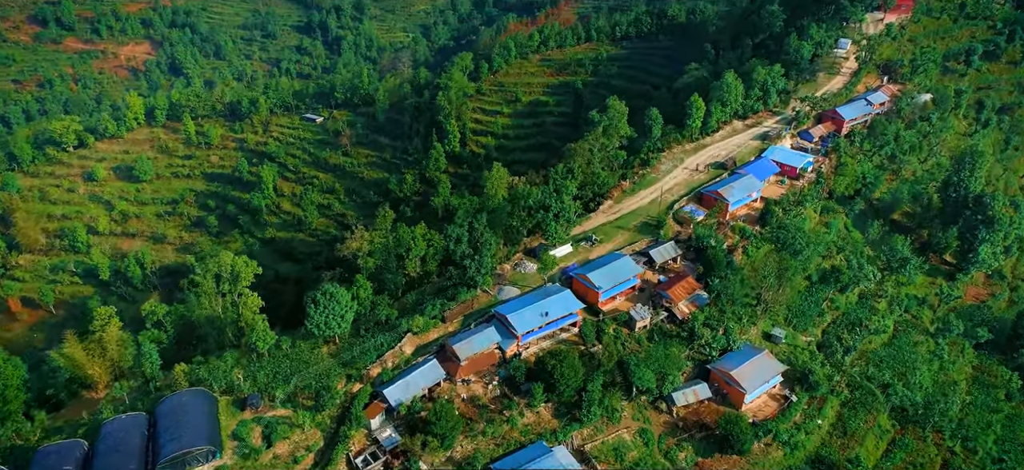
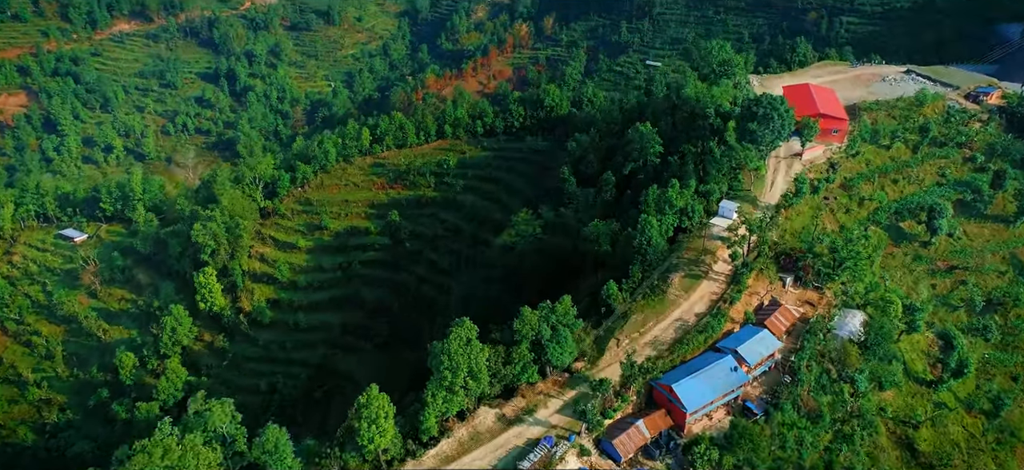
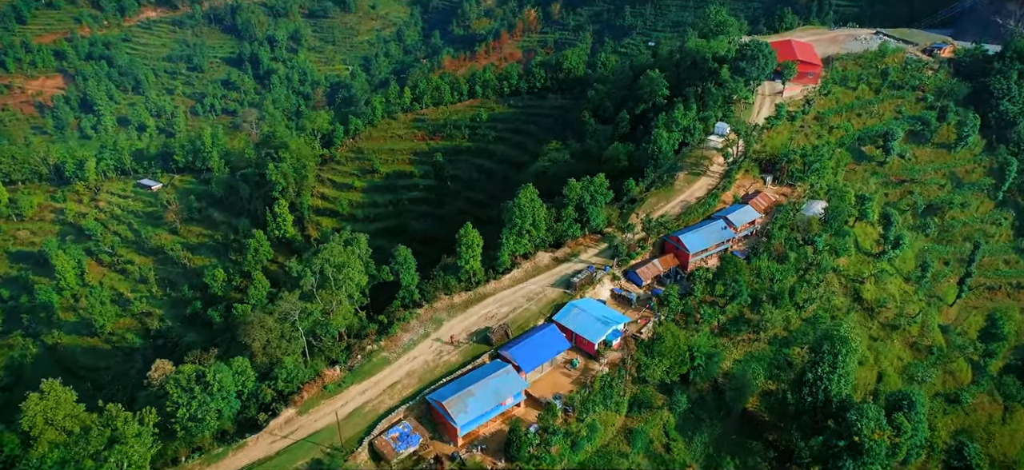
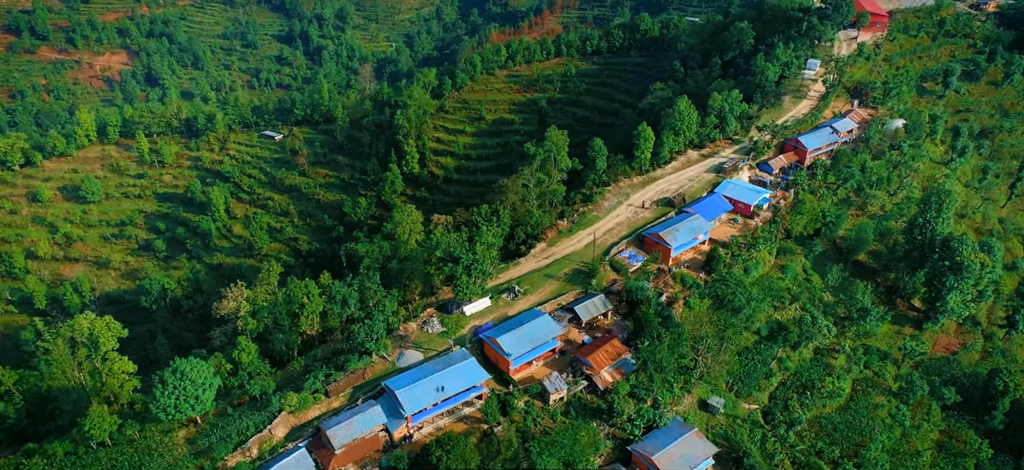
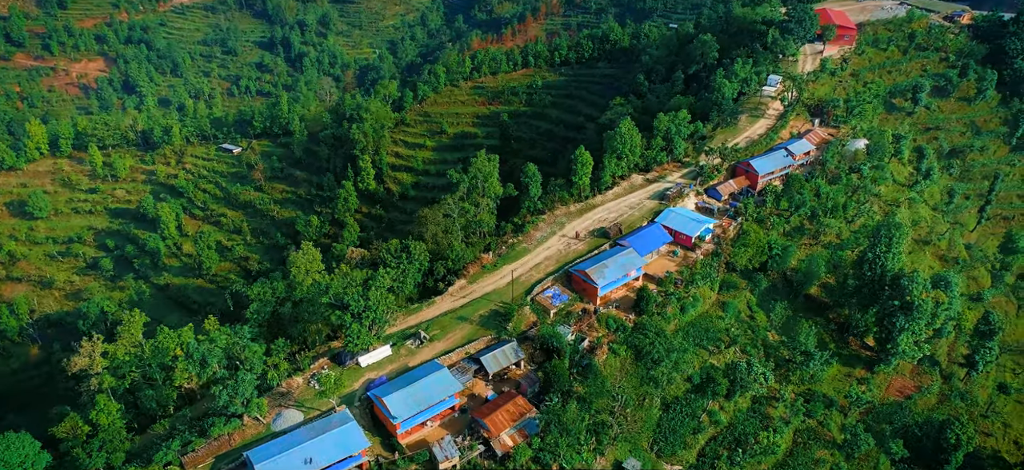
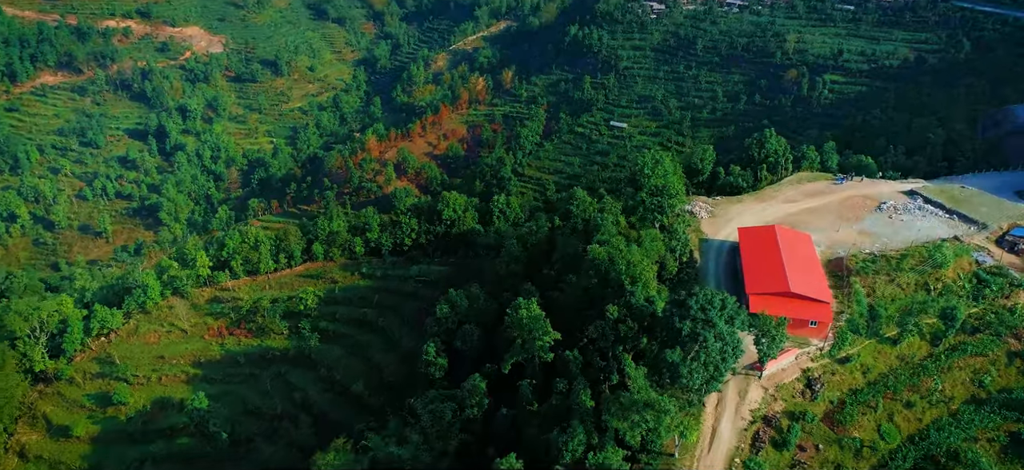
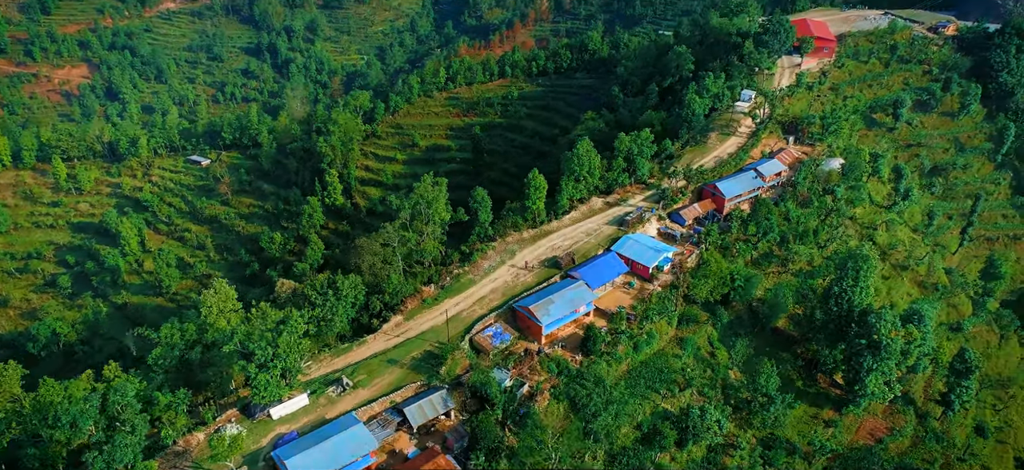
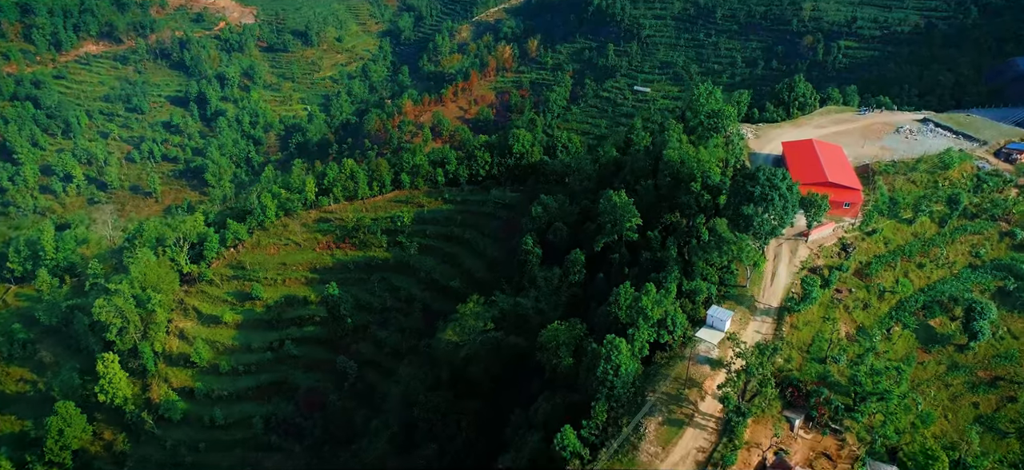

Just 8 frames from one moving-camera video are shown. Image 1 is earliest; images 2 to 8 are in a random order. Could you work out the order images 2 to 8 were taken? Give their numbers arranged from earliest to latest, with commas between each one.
4, 5, 7, 3, 2, 8, 6
